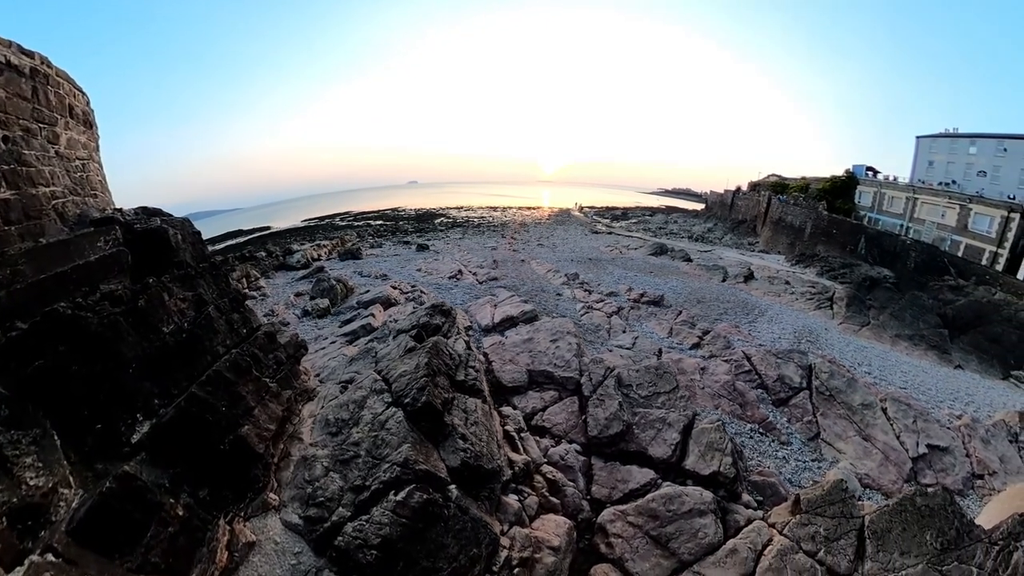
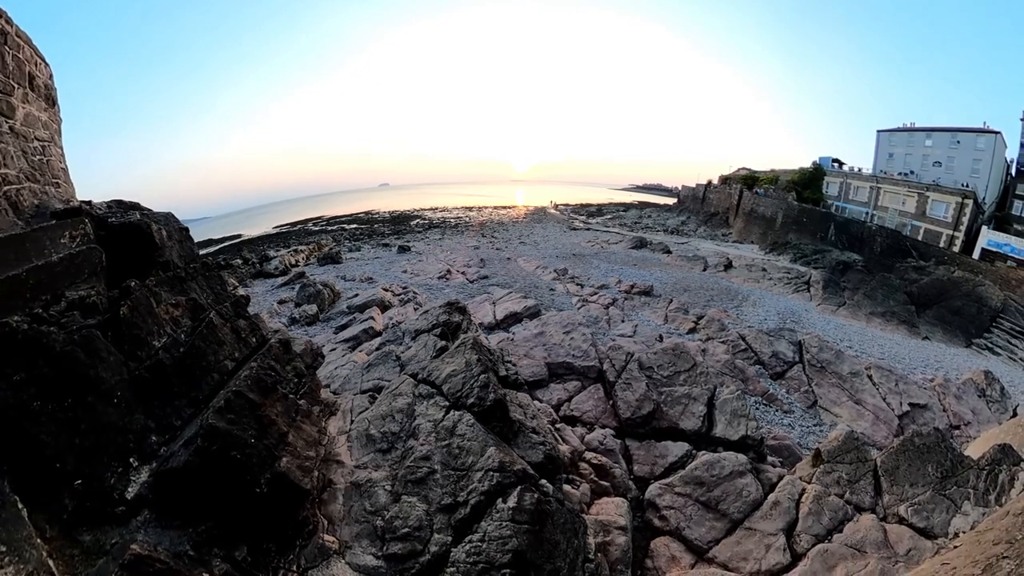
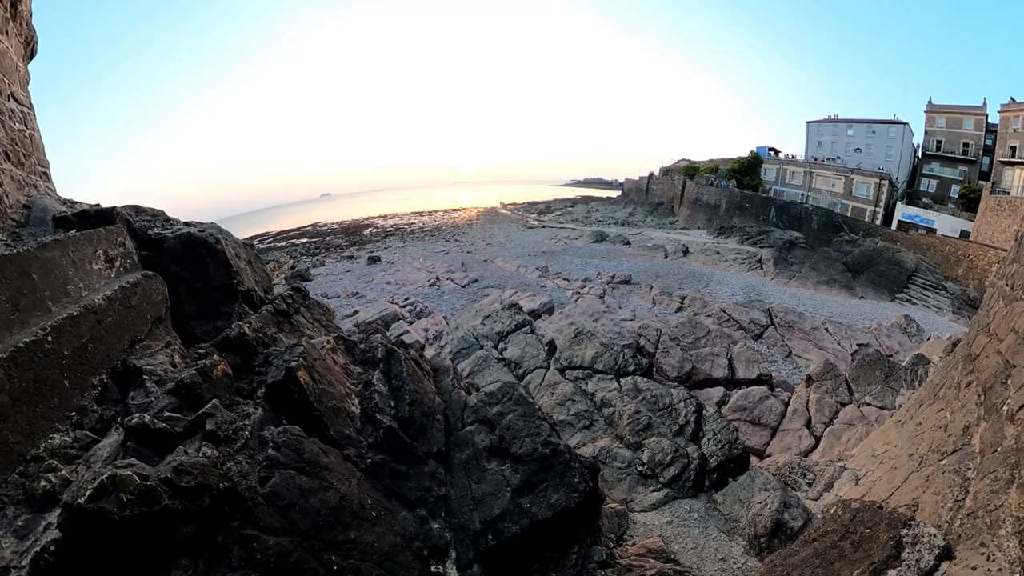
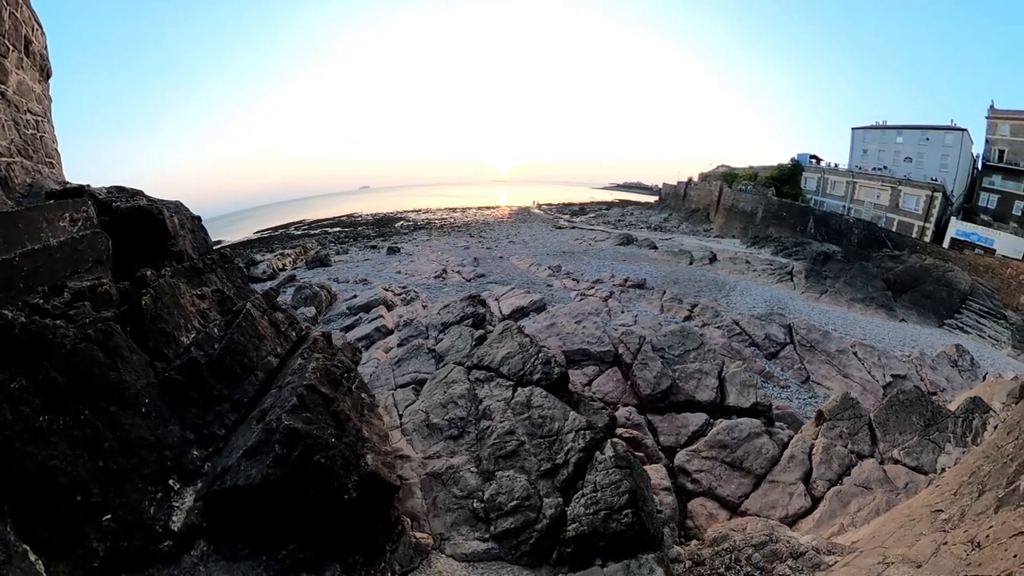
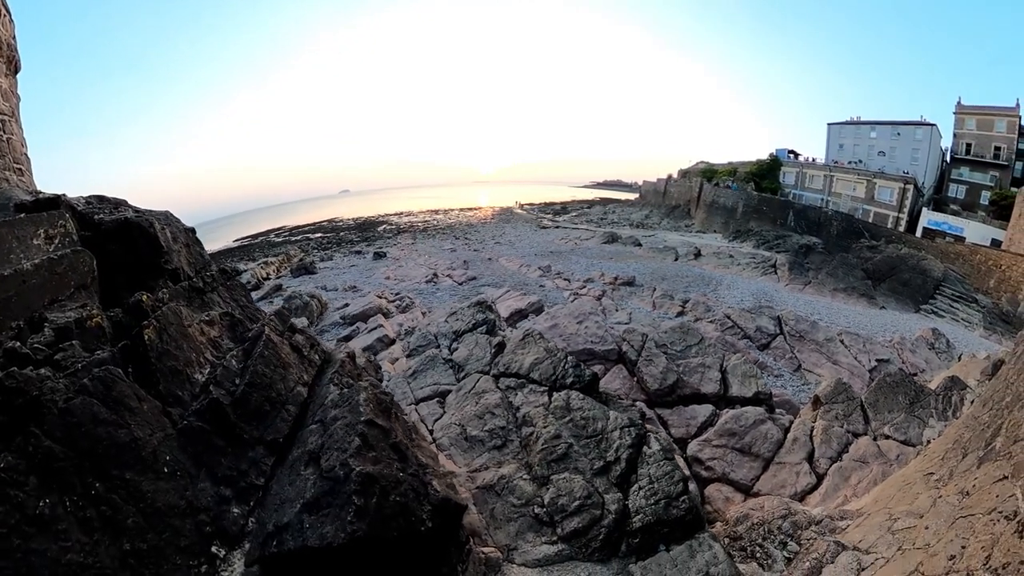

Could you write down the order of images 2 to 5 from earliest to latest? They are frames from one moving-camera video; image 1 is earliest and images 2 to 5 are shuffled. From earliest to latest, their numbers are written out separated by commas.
2, 4, 5, 3
